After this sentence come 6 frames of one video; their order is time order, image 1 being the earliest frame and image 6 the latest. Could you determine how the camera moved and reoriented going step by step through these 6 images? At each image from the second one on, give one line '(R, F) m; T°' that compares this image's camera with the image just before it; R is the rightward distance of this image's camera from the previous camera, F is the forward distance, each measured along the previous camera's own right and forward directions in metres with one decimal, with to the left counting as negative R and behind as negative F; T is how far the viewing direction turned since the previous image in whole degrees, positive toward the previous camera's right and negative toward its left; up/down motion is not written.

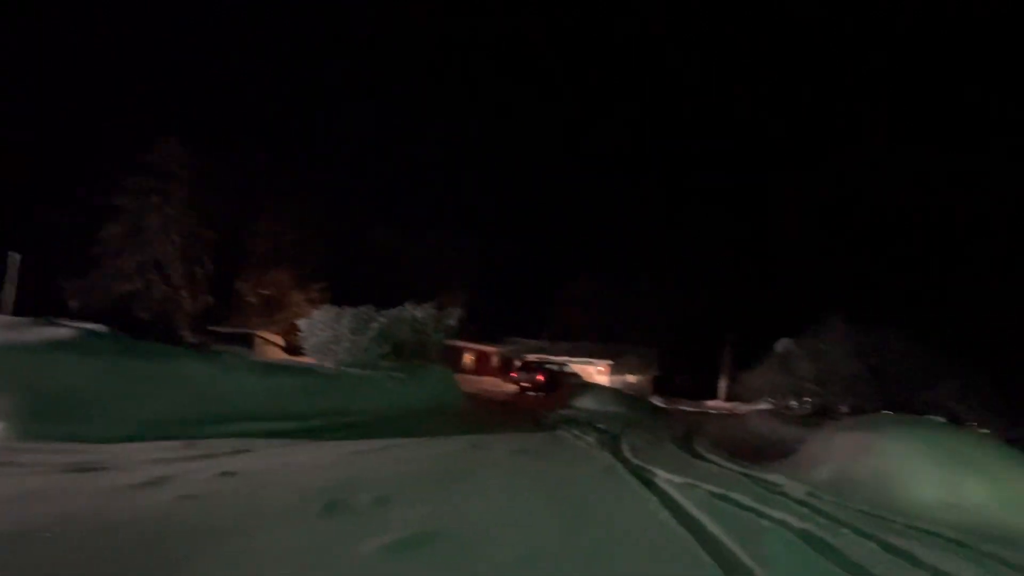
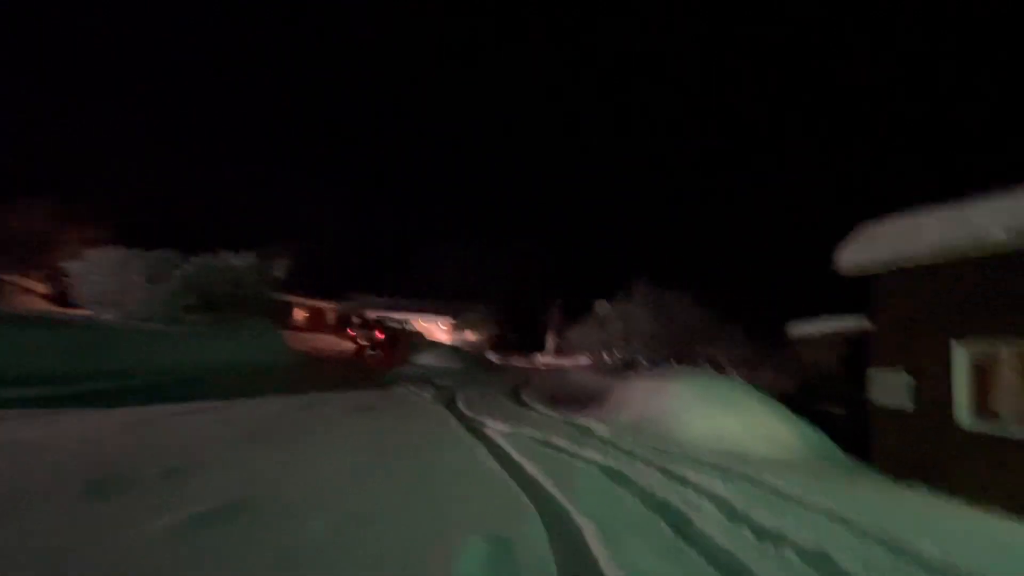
(+1.2, -0.1) m; +14°
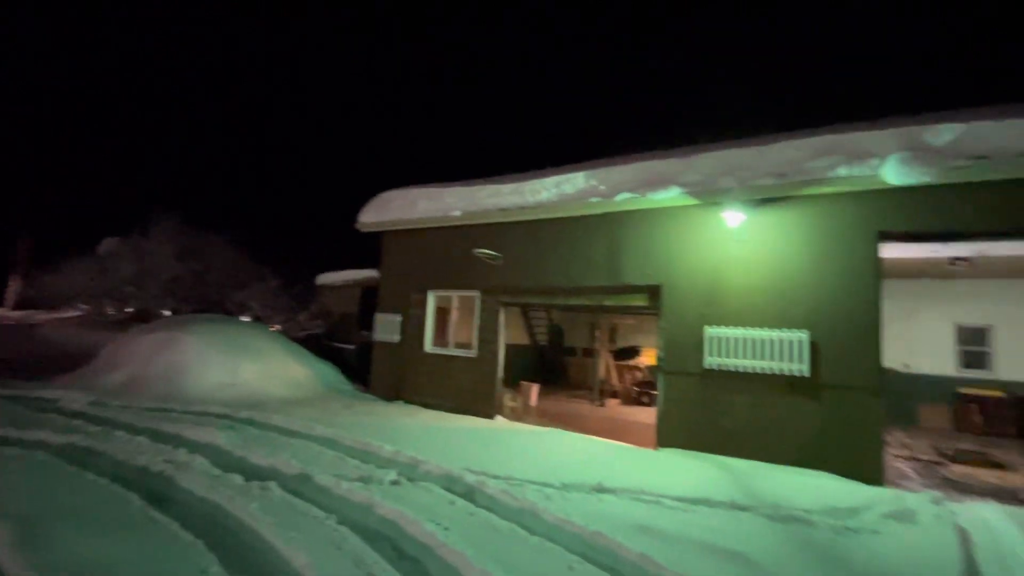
(+0.4, -0.1) m; +51°
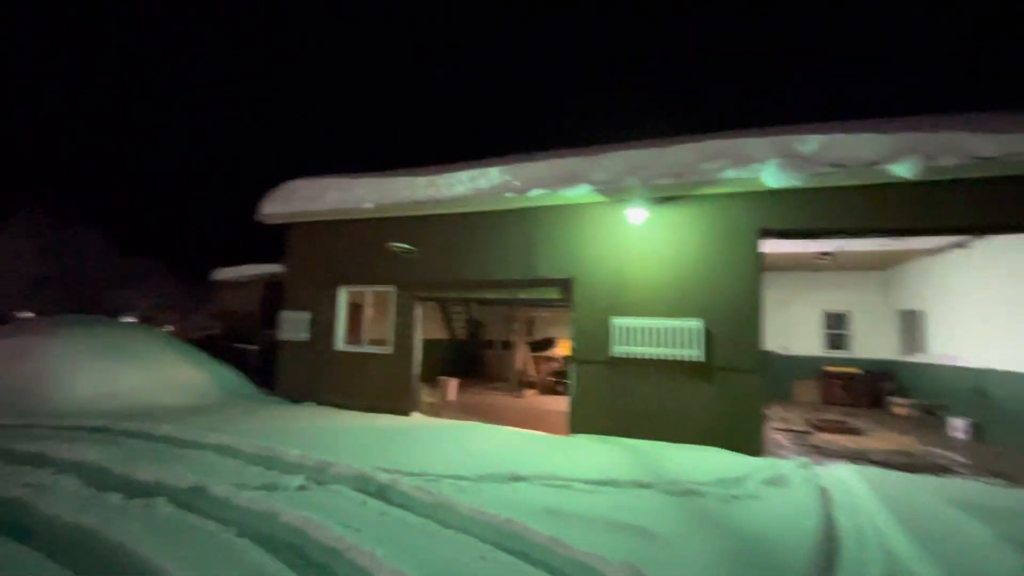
(+0.1, 0.0) m; +10°
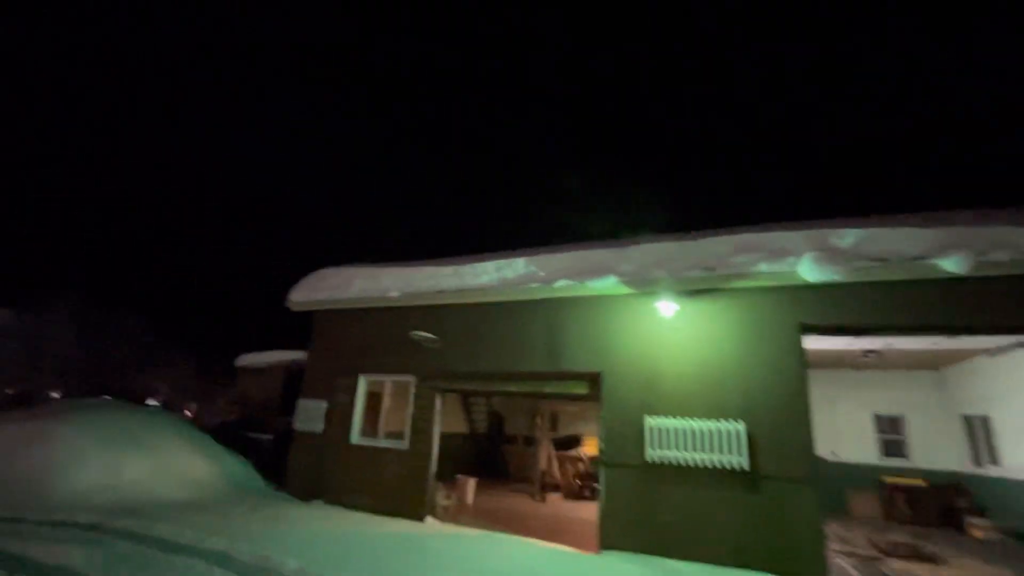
(0.0, +0.2) m; -3°
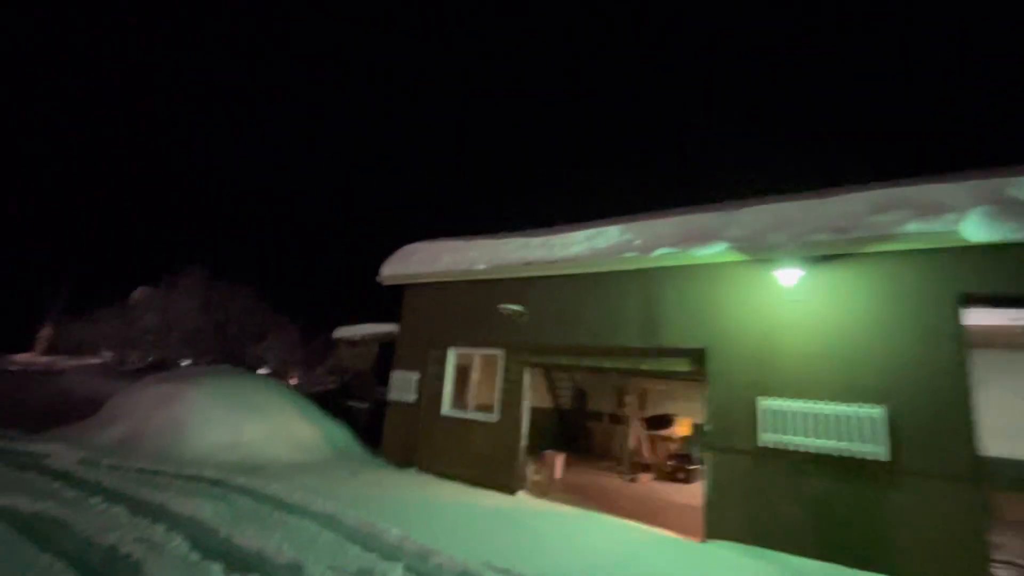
(-0.3, +0.3) m; -9°
